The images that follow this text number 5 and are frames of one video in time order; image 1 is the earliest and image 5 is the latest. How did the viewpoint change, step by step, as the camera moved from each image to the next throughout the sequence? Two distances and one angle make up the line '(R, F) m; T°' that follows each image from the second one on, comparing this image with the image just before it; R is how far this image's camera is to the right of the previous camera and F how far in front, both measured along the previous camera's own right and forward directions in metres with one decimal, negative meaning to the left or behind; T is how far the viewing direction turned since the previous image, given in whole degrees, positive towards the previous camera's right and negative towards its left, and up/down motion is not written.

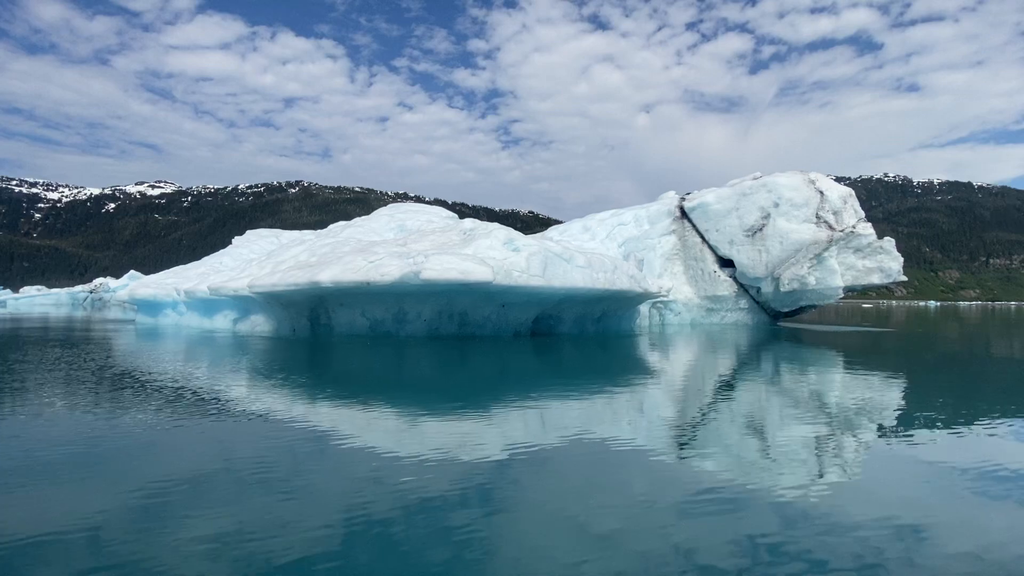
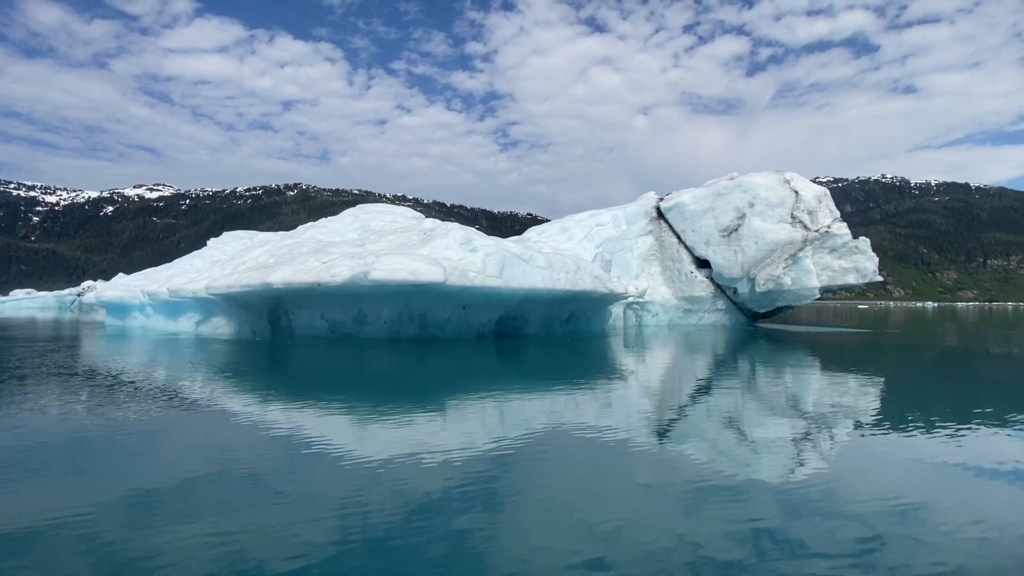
(+0.4, +0.1) m; 0°
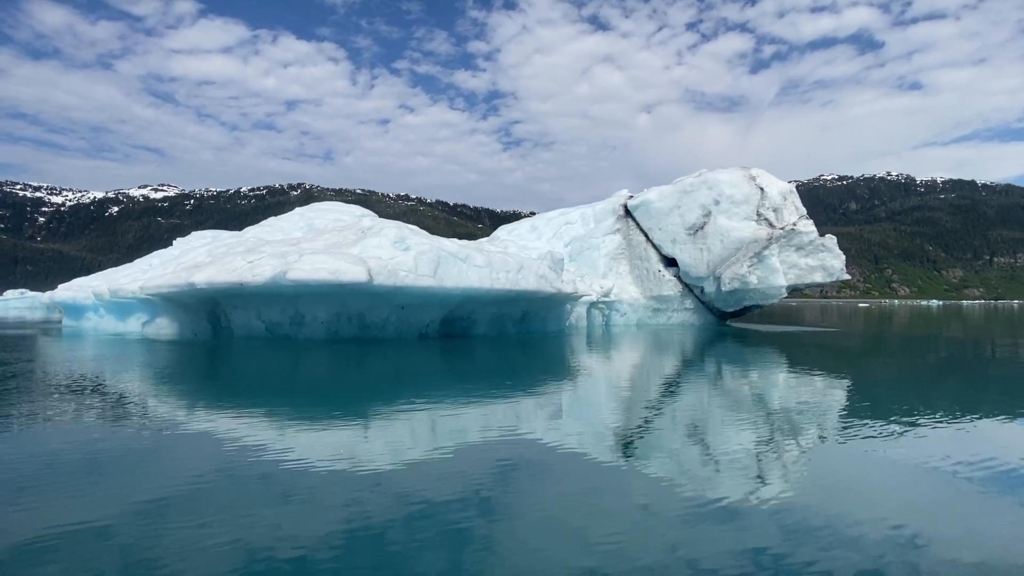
(+0.7, +0.1) m; -1°
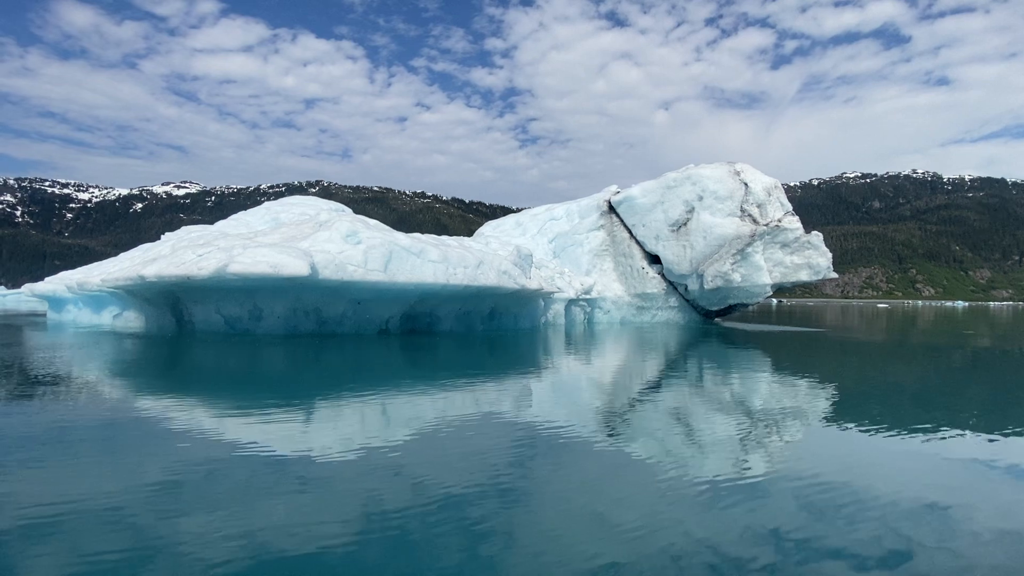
(+0.6, +0.1) m; -2°
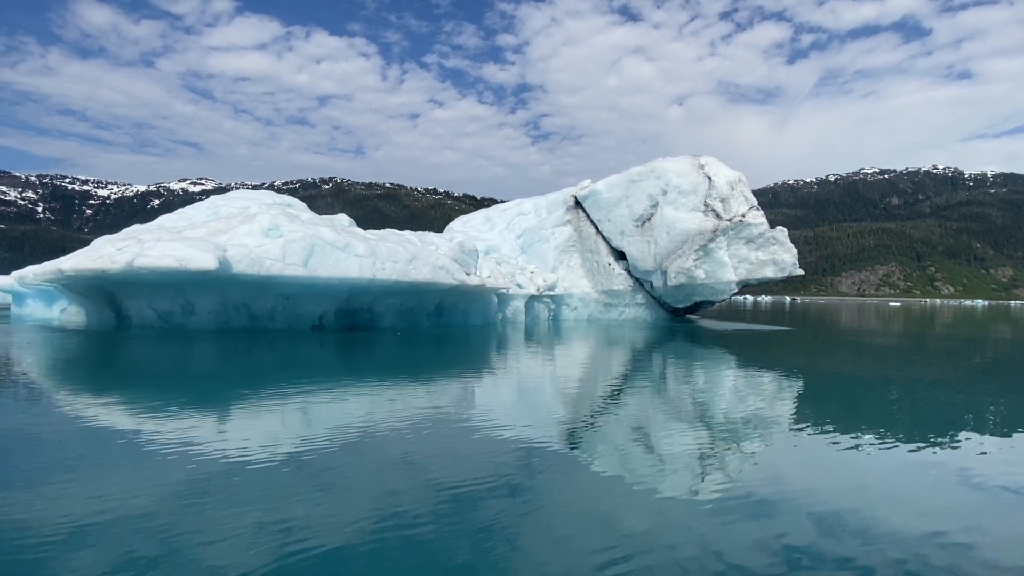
(+0.8, +0.2) m; -2°
